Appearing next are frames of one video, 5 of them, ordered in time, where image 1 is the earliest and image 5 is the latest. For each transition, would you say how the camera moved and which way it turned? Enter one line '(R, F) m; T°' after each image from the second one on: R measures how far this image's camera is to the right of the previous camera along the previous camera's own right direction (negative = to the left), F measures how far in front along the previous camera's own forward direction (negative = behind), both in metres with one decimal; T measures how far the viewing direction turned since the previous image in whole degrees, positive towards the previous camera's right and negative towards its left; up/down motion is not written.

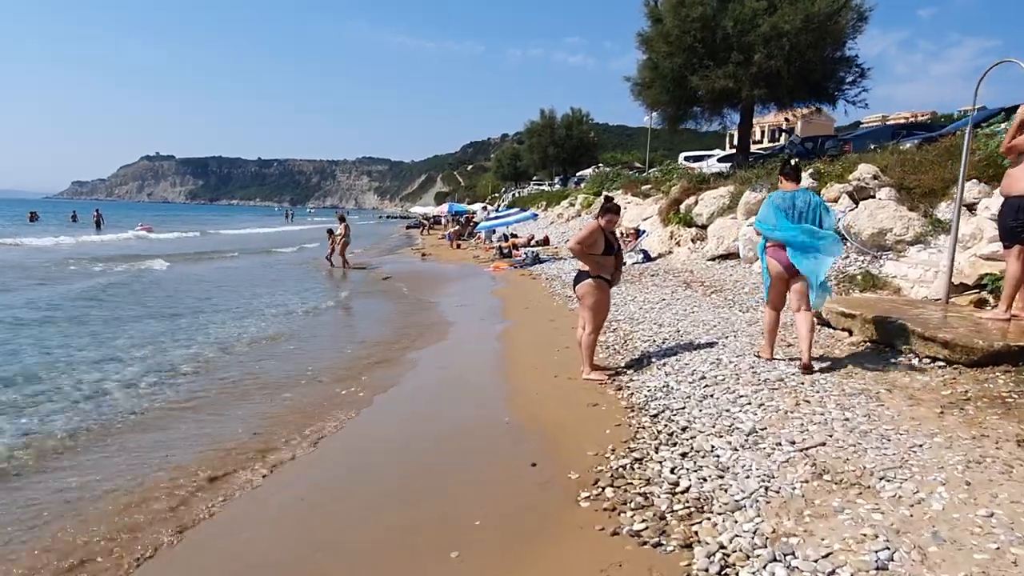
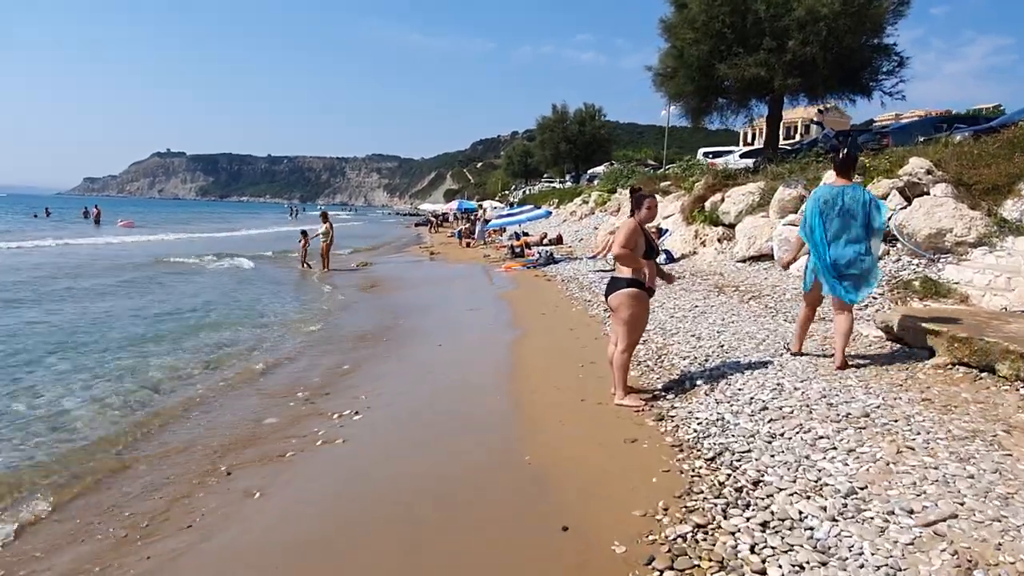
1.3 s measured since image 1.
(-0.1, +1.1) m; -1°
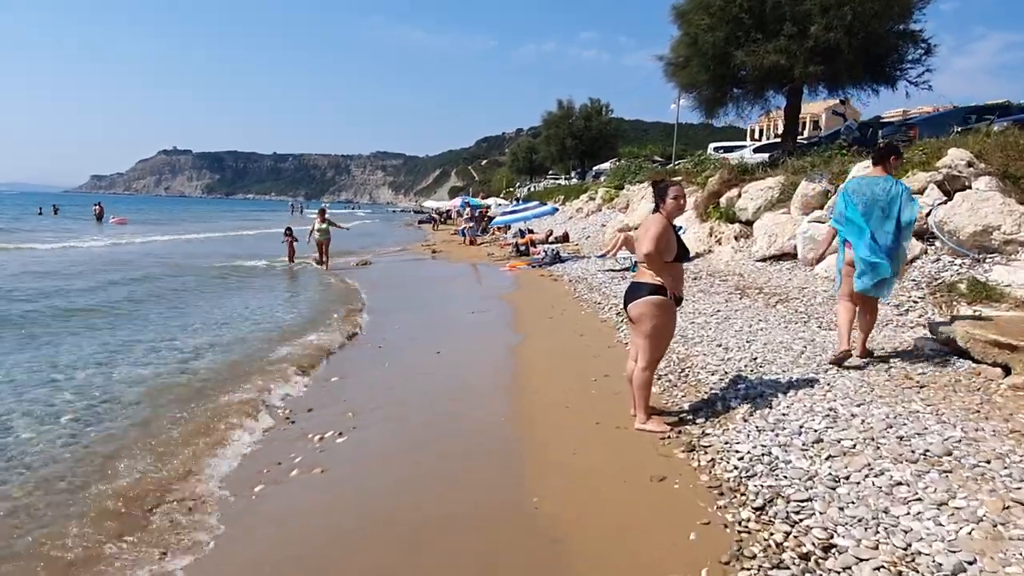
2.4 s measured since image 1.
(0.0, +0.9) m; 0°
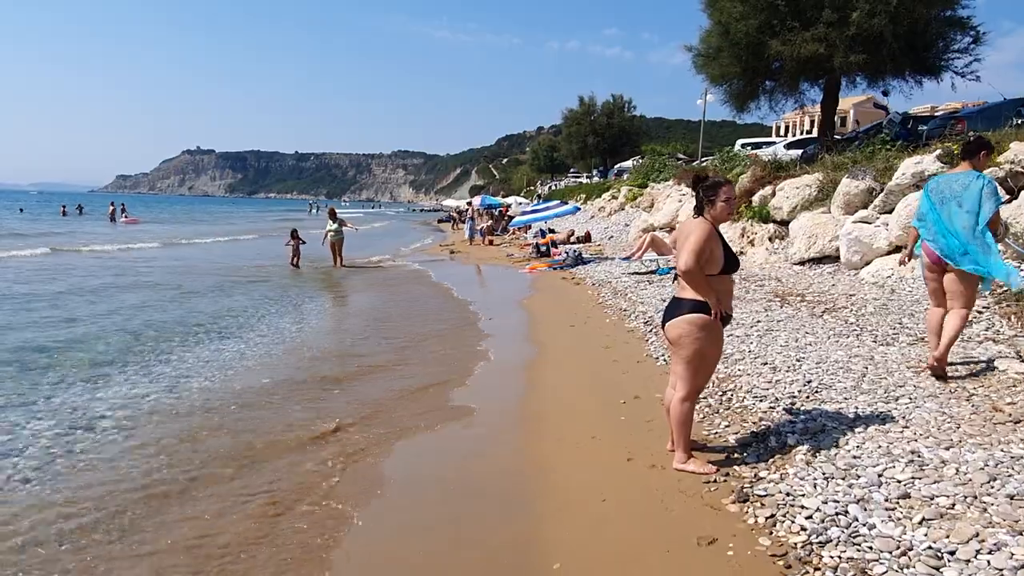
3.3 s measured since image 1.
(0.0, +0.8) m; -2°
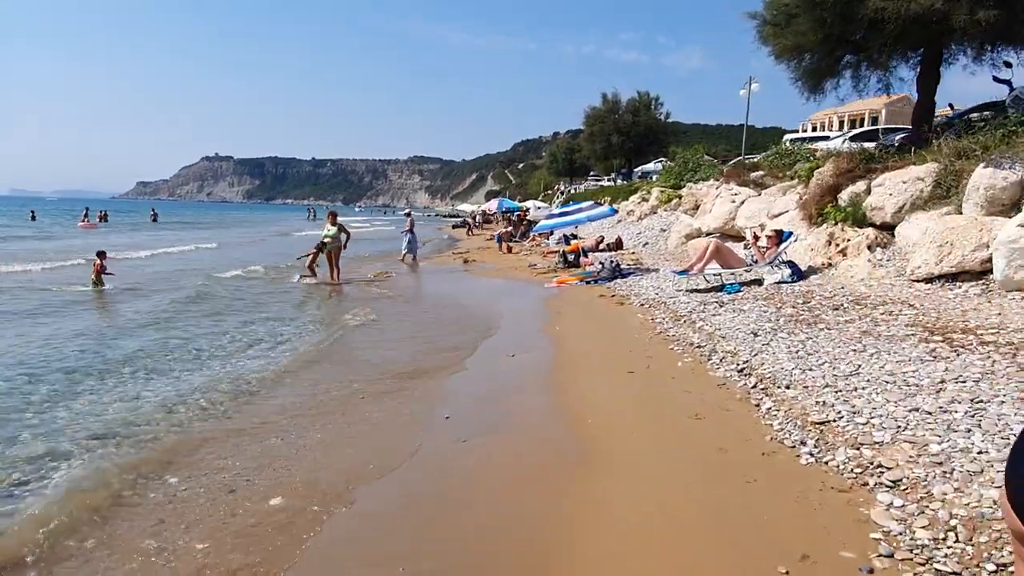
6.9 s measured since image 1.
(-0.2, +3.0) m; -1°
